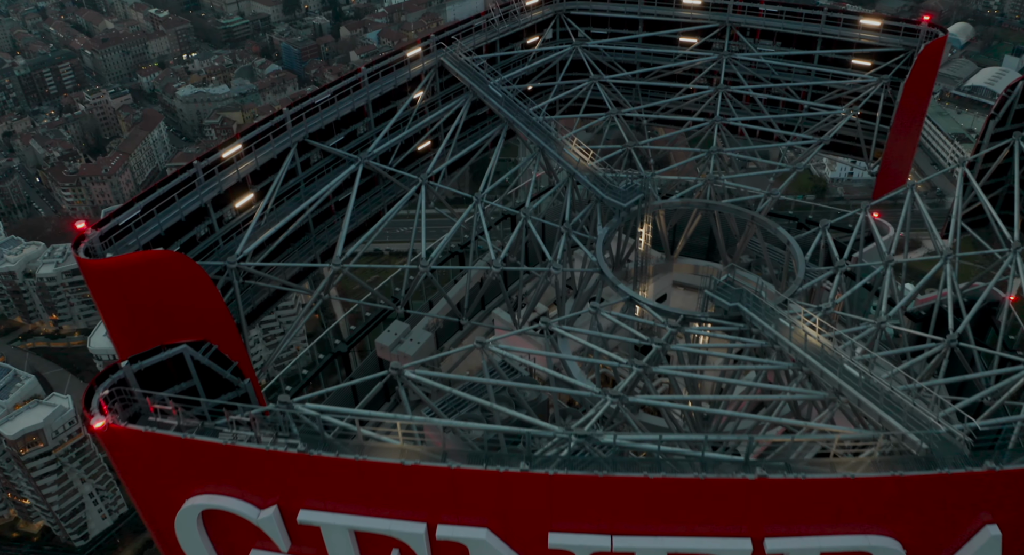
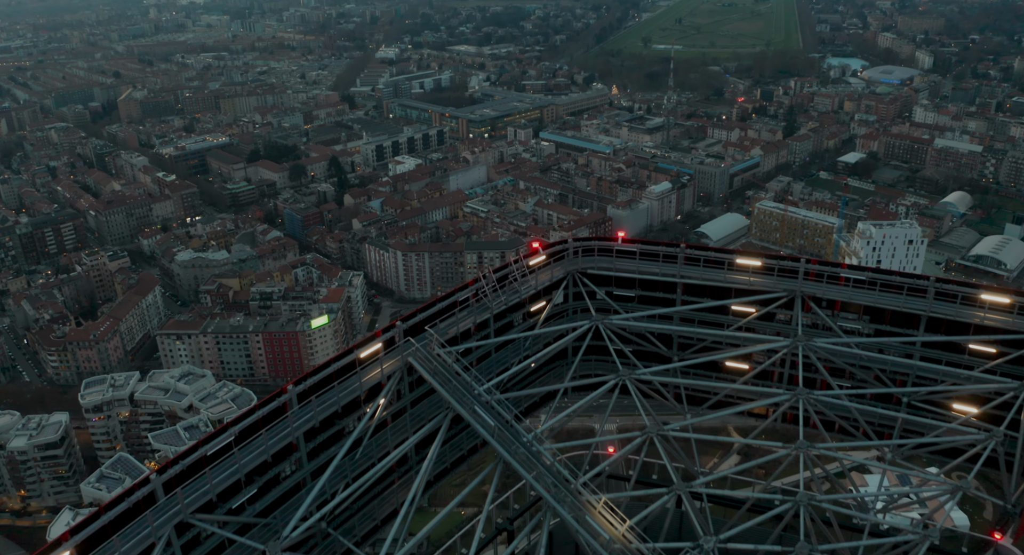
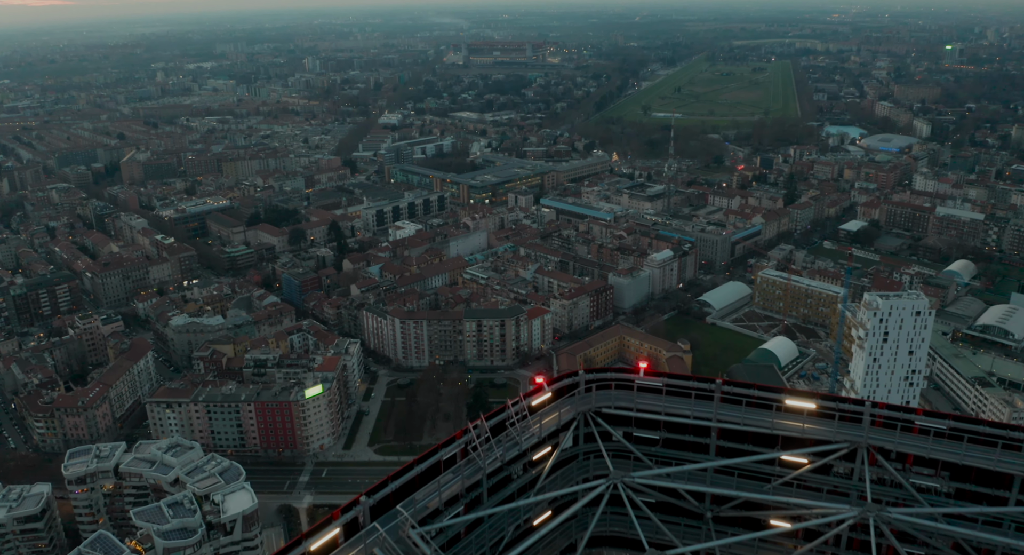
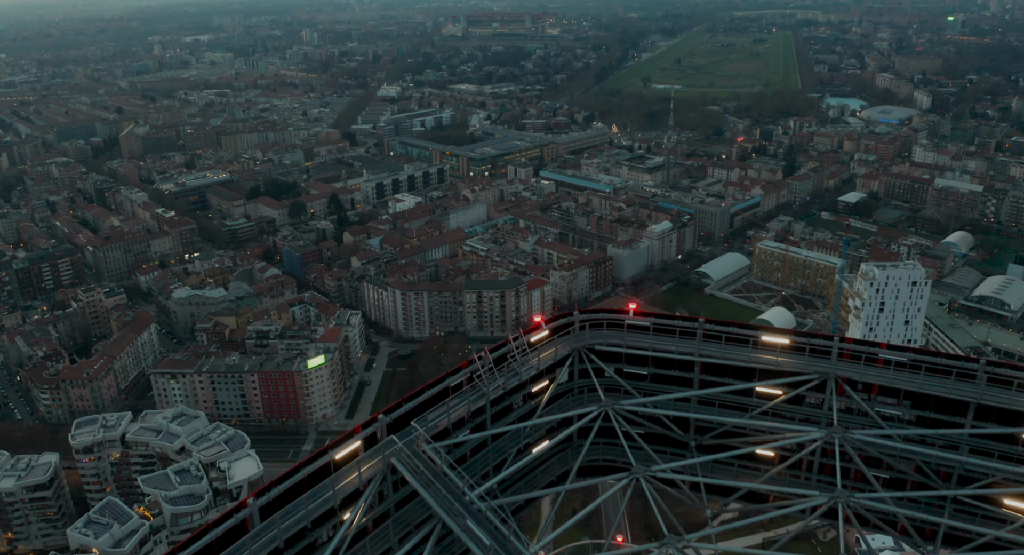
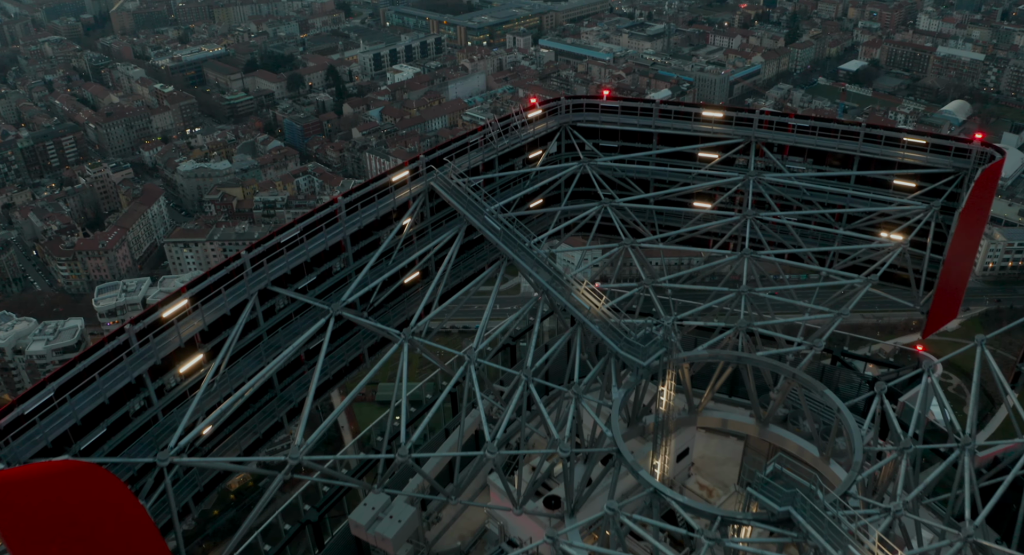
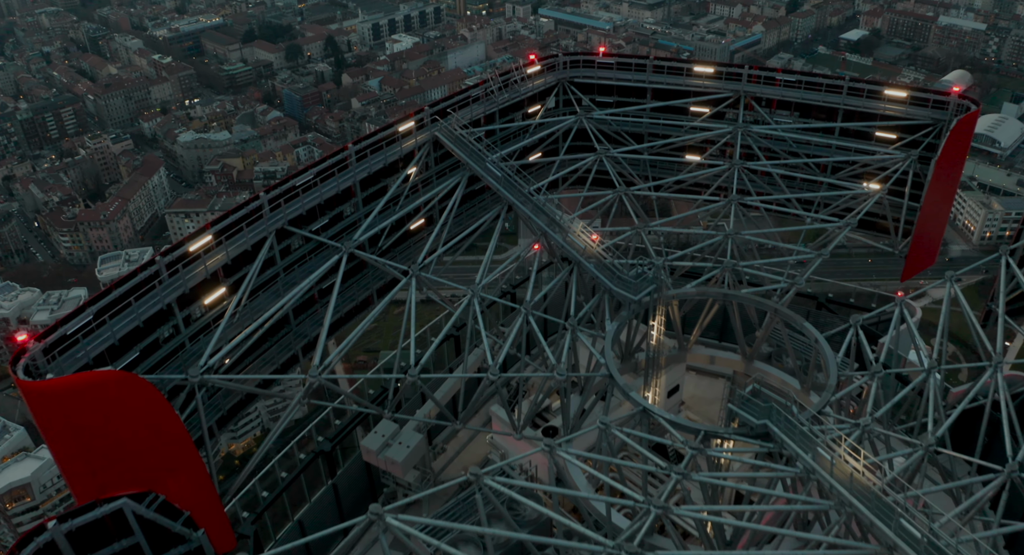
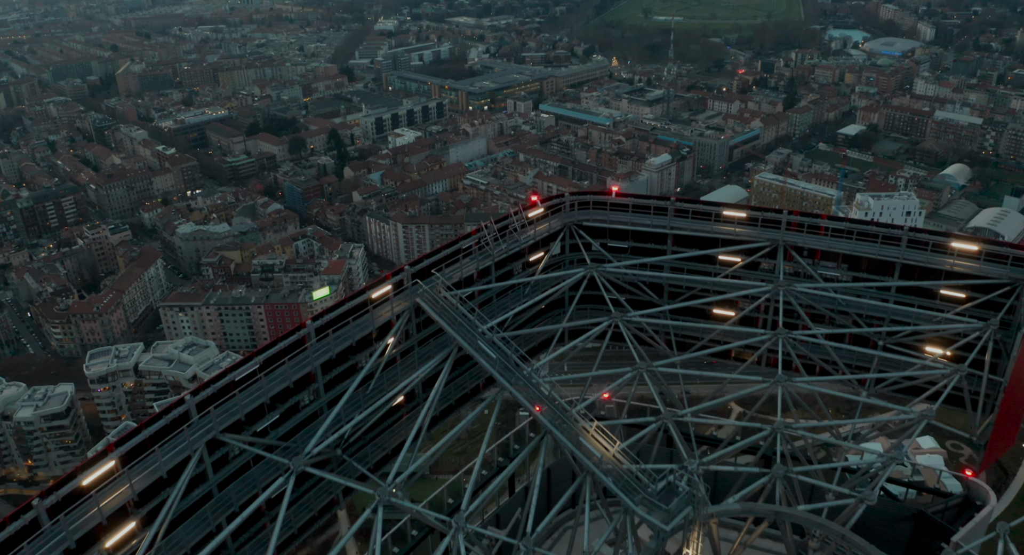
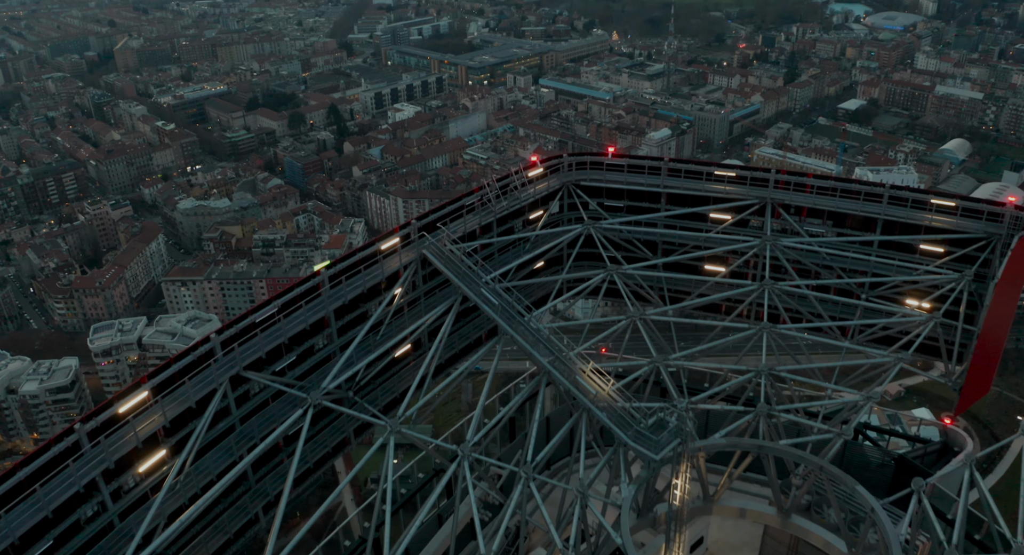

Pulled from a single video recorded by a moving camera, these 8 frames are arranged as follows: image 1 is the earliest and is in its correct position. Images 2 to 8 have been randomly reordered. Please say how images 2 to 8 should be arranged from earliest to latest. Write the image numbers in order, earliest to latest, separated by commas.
6, 5, 8, 7, 2, 4, 3
